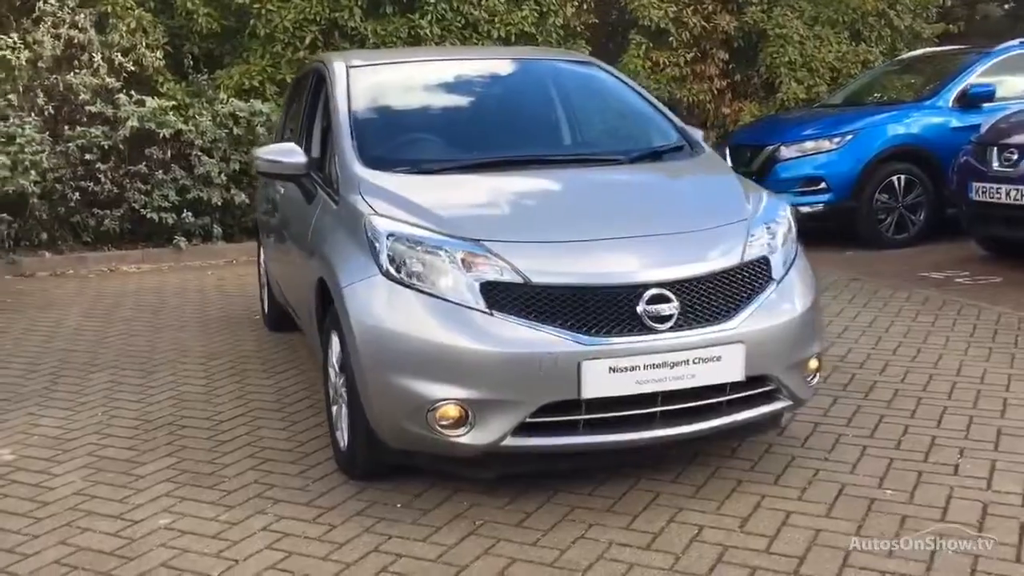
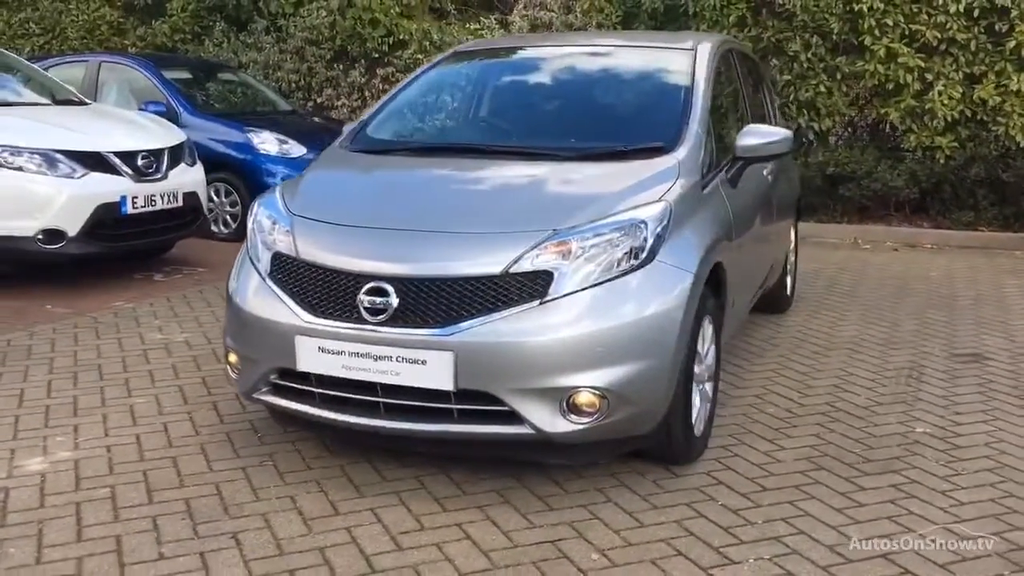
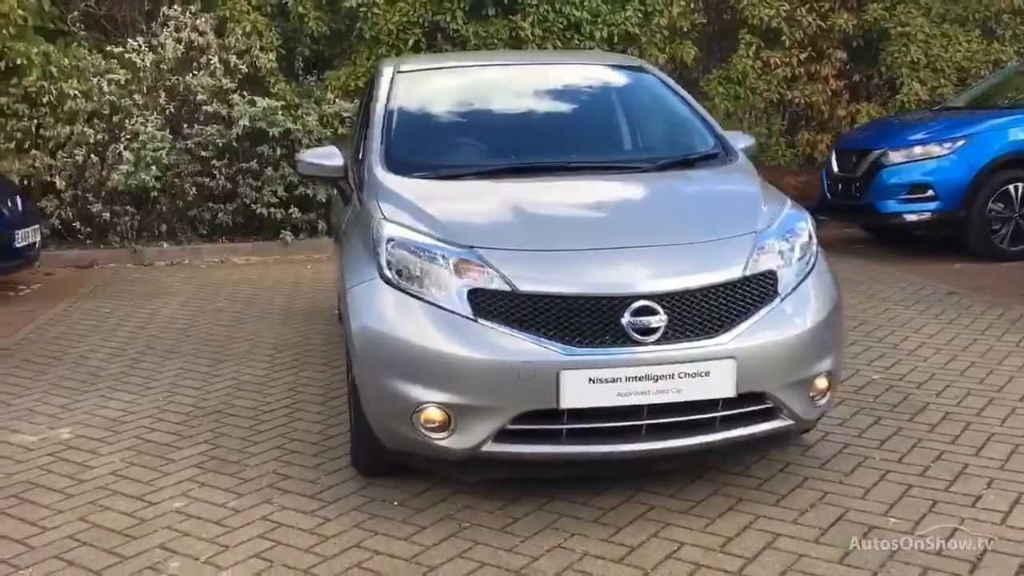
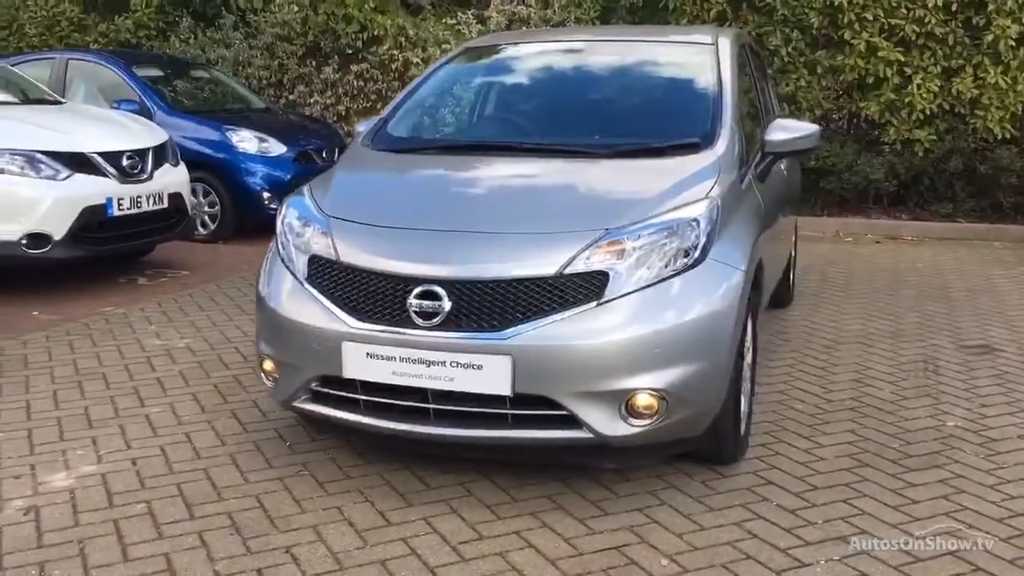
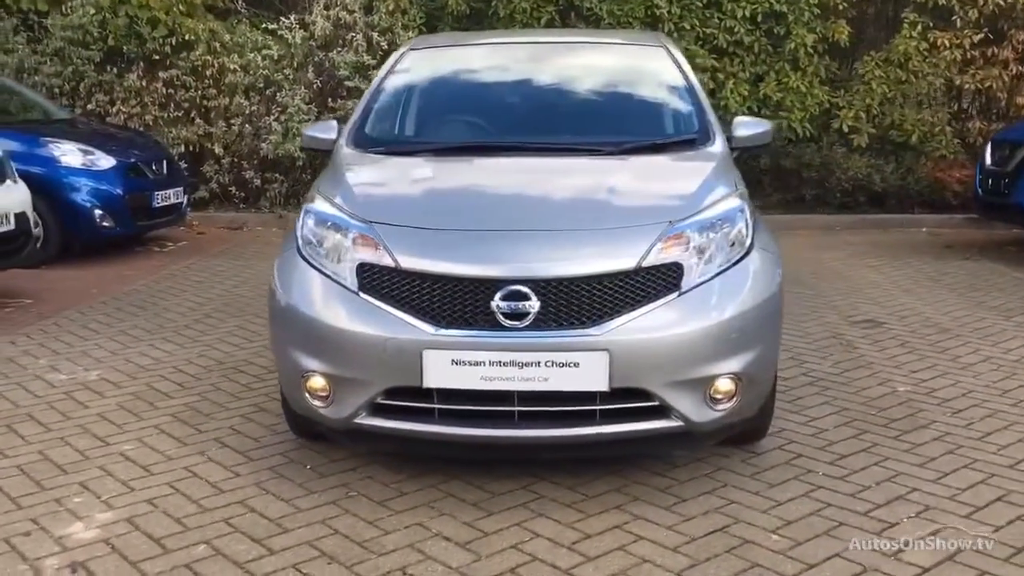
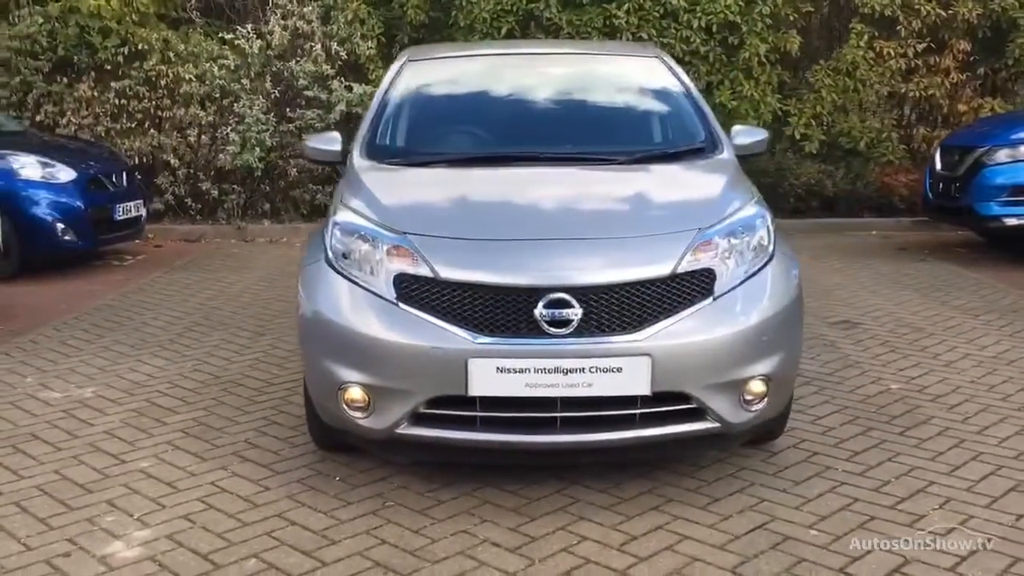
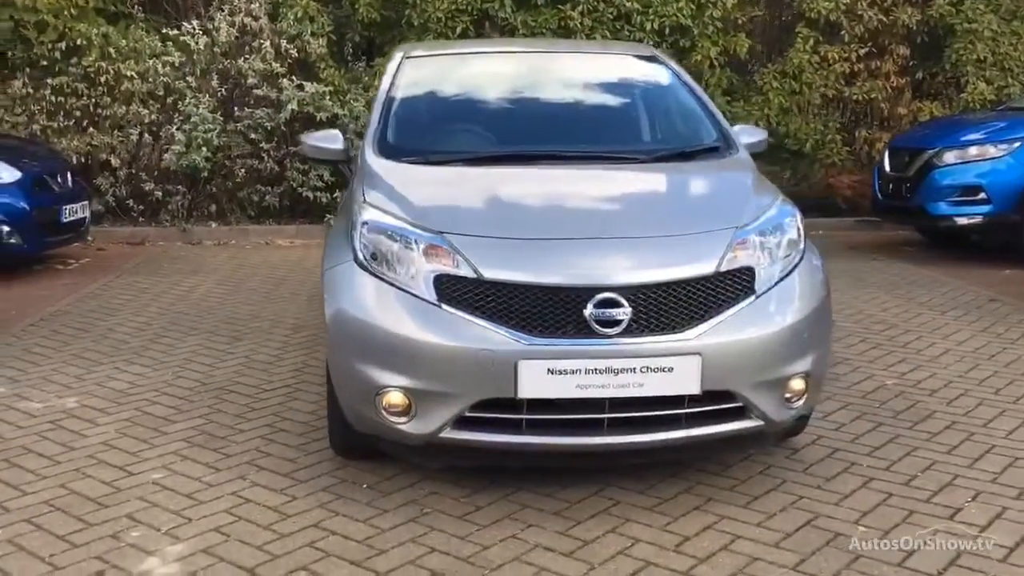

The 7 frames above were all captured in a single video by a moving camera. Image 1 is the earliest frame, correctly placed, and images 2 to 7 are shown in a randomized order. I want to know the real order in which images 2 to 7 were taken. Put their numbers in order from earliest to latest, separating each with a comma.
3, 7, 6, 5, 4, 2
